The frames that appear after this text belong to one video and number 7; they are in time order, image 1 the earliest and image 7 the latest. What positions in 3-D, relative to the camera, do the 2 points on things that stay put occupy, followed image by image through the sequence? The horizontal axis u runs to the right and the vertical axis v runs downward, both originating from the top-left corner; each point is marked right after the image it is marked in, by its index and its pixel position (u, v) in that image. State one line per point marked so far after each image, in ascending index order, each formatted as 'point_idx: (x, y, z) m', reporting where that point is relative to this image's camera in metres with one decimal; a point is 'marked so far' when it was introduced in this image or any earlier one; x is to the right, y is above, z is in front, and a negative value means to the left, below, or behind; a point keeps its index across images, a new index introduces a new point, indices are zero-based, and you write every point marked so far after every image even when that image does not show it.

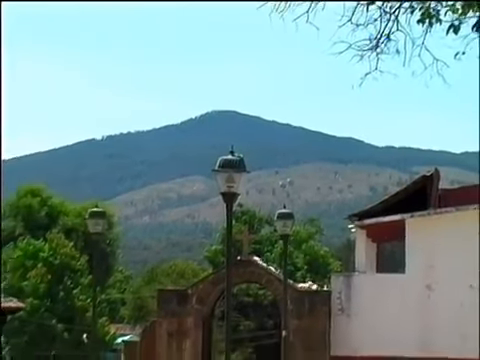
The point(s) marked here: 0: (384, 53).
0: (+0.7, +0.6, +9.0) m
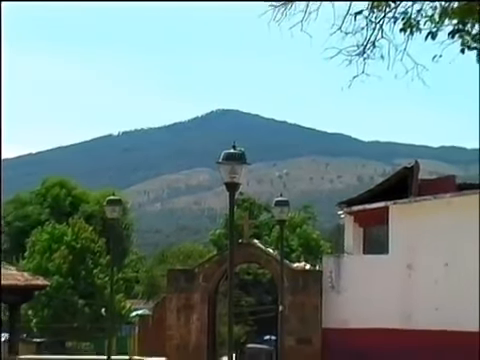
0: (+0.7, +0.7, +10.1) m
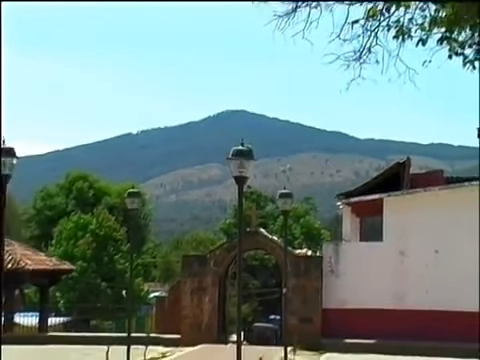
0: (+0.7, +0.7, +11.1) m
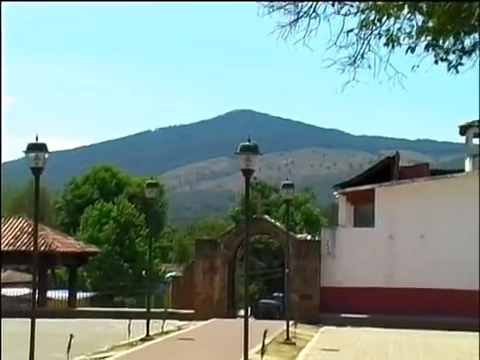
0: (+0.8, +0.7, +12.4) m
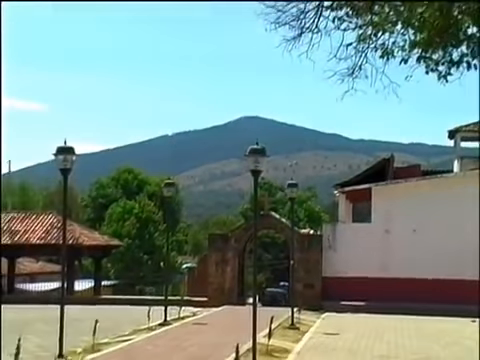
0: (+0.9, +0.7, +13.7) m
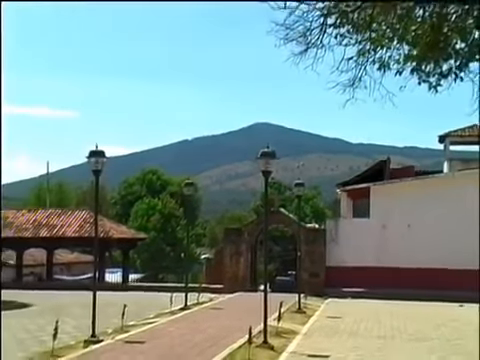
0: (+1.0, +0.7, +15.3) m
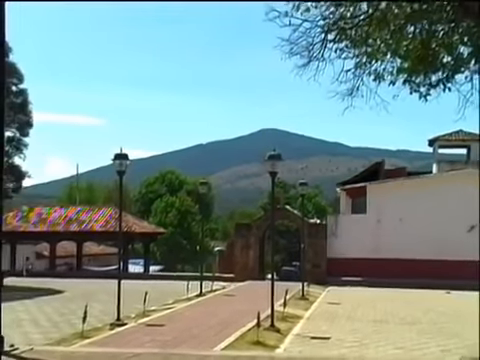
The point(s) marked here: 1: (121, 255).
0: (+1.0, +0.7, +16.9) m
1: (-1.0, -0.7, +16.4) m
